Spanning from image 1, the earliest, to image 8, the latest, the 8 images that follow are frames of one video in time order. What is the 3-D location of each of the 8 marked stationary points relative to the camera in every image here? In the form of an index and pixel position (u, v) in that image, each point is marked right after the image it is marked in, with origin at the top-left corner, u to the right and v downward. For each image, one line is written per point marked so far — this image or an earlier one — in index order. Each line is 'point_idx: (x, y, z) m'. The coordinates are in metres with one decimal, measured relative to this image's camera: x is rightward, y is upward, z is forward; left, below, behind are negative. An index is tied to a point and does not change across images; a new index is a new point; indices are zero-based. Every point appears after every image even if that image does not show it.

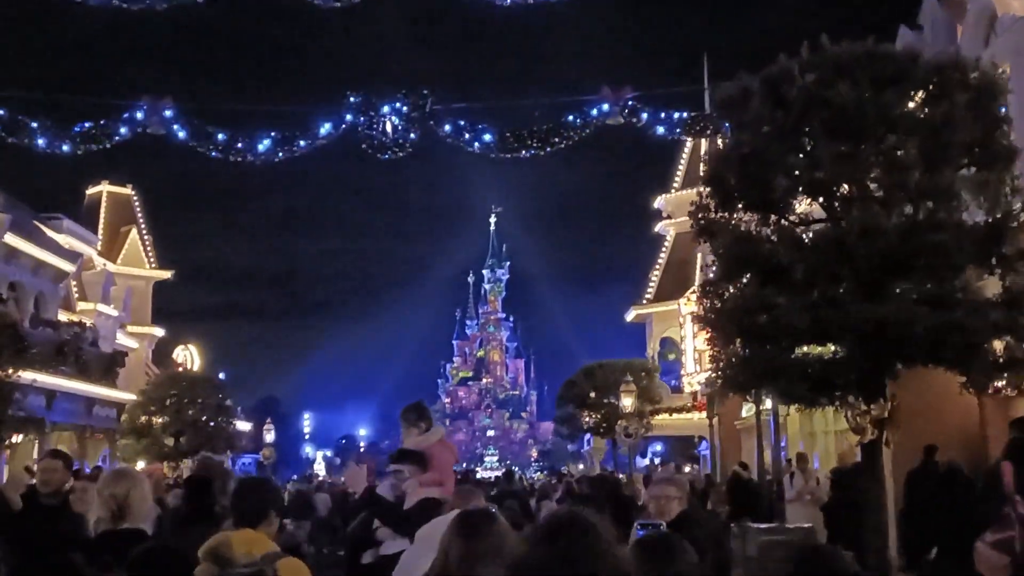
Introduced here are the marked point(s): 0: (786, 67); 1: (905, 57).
0: (+3.0, +2.4, +11.3) m
1: (+4.2, +2.5, +10.9) m
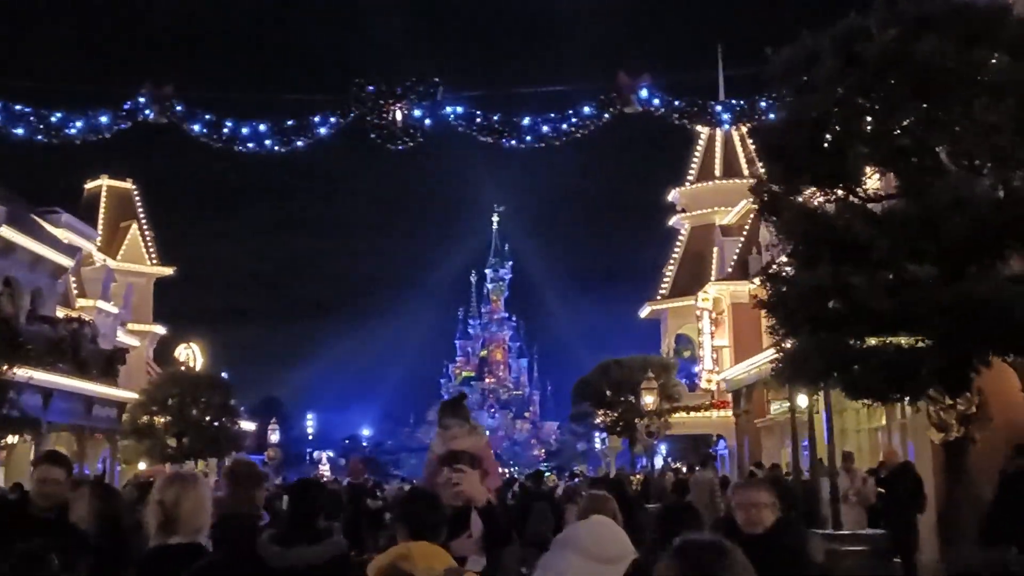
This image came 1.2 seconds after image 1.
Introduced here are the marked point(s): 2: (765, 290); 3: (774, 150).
0: (+3.4, +2.6, +10.2) m
1: (+4.6, +2.6, +9.8) m
2: (+3.0, 0.0, +10.9) m
3: (+2.8, +1.4, +10.9) m
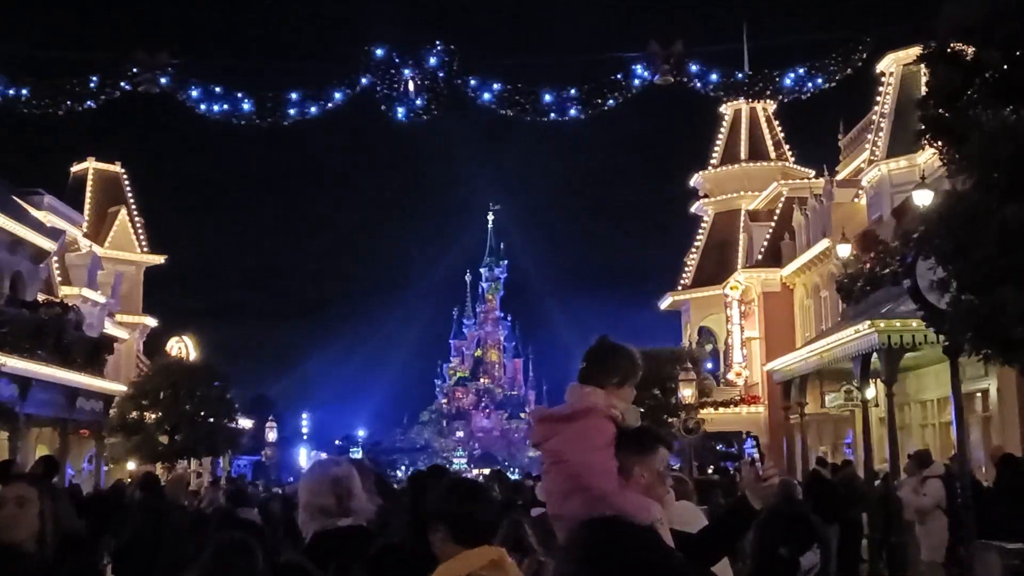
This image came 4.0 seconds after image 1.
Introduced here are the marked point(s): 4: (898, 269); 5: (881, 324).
0: (+4.2, +3.1, +7.9) m
1: (+5.3, +3.1, +7.5) m
2: (+3.7, +0.5, +8.6) m
3: (+3.6, +1.9, +8.6) m
4: (+6.9, +0.3, +18.5) m
5: (+6.0, -0.6, +16.8) m
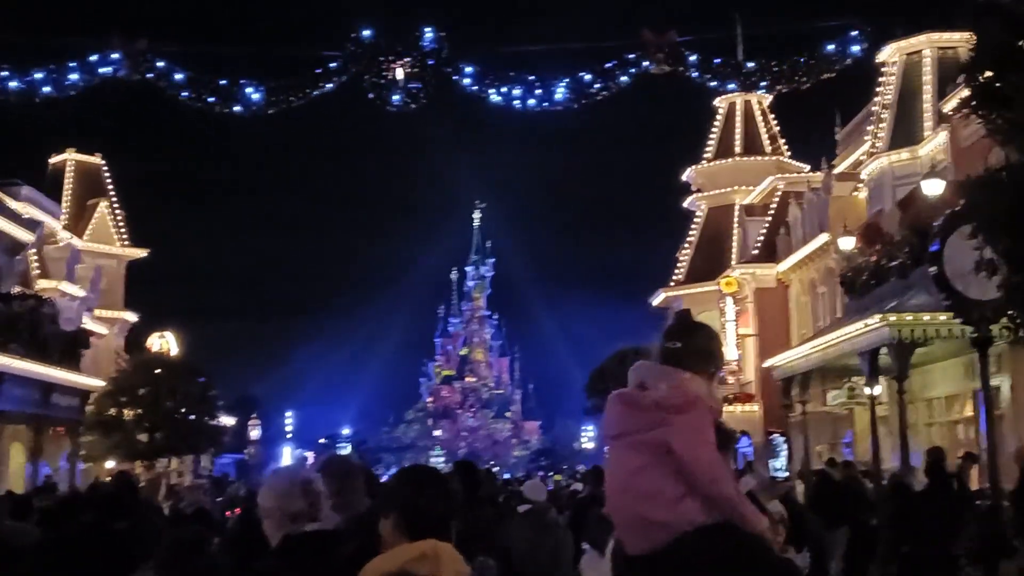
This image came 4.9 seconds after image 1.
0: (+4.3, +3.2, +7.2) m
1: (+5.4, +3.2, +6.8) m
2: (+3.8, +0.6, +7.9) m
3: (+3.7, +2.0, +7.9) m
4: (+6.8, +0.5, +17.9) m
5: (+6.0, -0.5, +16.1) m
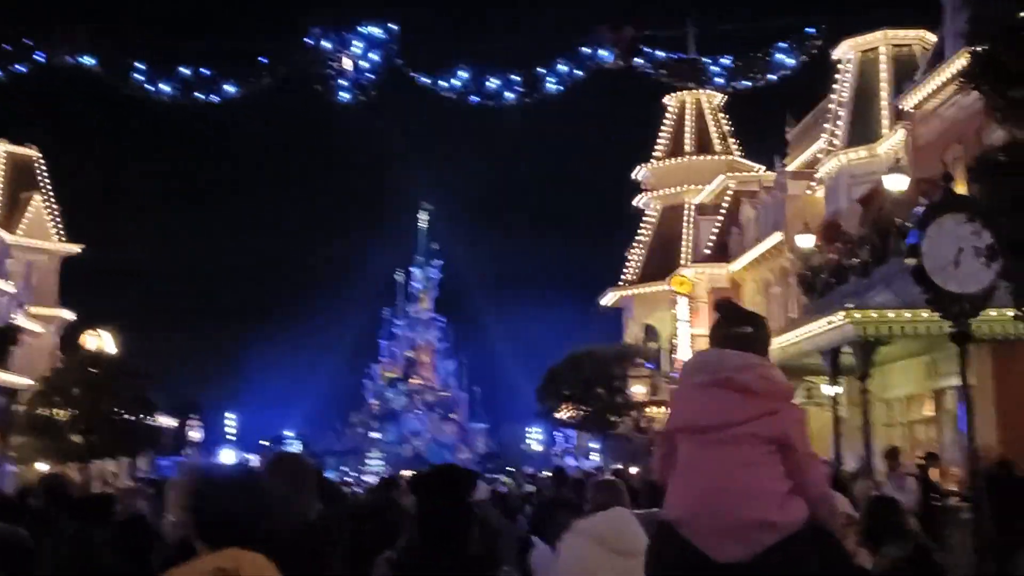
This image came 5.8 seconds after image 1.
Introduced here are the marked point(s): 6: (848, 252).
0: (+4.1, +3.3, +6.8) m
1: (+5.3, +3.3, +6.5) m
2: (+3.5, +0.7, +7.5) m
3: (+3.4, +2.1, +7.5) m
4: (+6.1, +0.5, +17.6) m
5: (+5.3, -0.4, +15.8) m
6: (+6.1, +0.7, +18.8) m
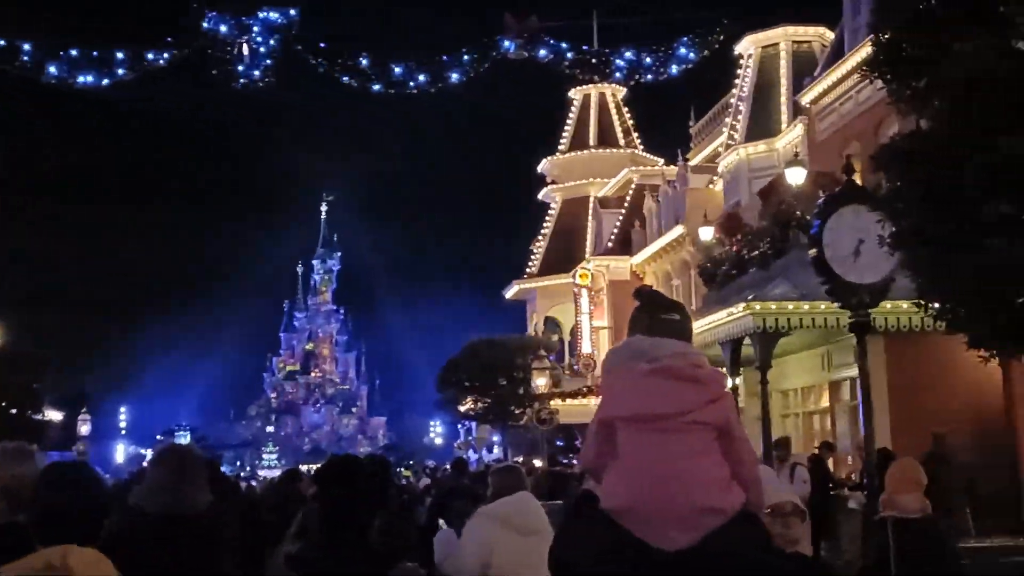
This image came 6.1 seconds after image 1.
0: (+3.5, +3.3, +6.8) m
1: (+4.7, +3.4, +6.6) m
2: (+2.9, +0.8, +7.5) m
3: (+2.7, +2.2, +7.5) m
4: (+4.4, +0.6, +17.8) m
5: (+3.8, -0.3, +15.9) m
6: (+4.3, +0.8, +19.0) m
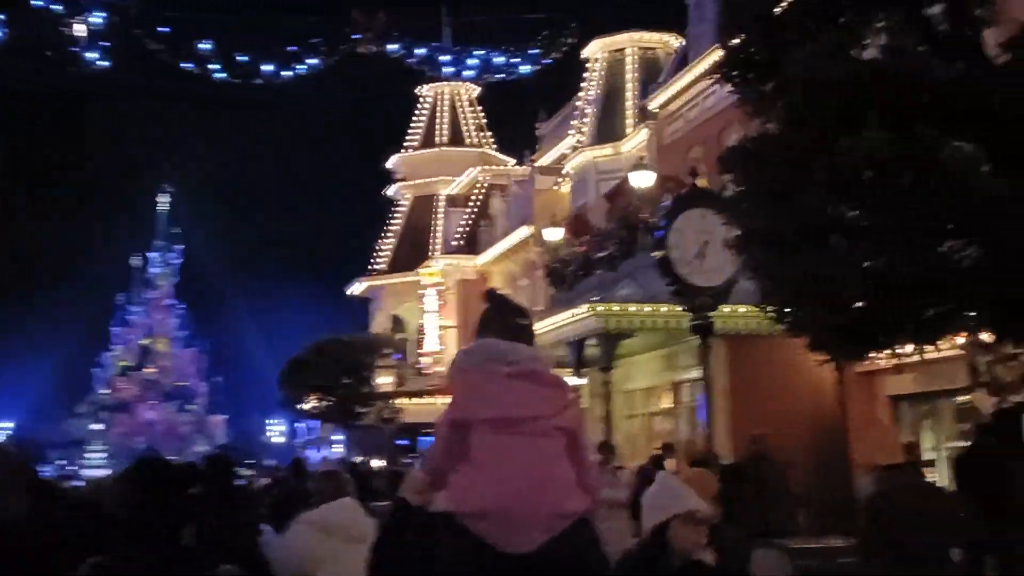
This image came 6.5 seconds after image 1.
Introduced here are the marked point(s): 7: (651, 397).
0: (+2.5, +3.3, +6.9) m
1: (+3.7, +3.3, +6.9) m
2: (+1.7, +0.7, +7.5) m
3: (+1.7, +2.2, +7.5) m
4: (+1.8, +0.6, +17.9) m
5: (+1.4, -0.3, +16.0) m
6: (+1.5, +0.8, +19.1) m
7: (+2.6, -2.1, +19.6) m
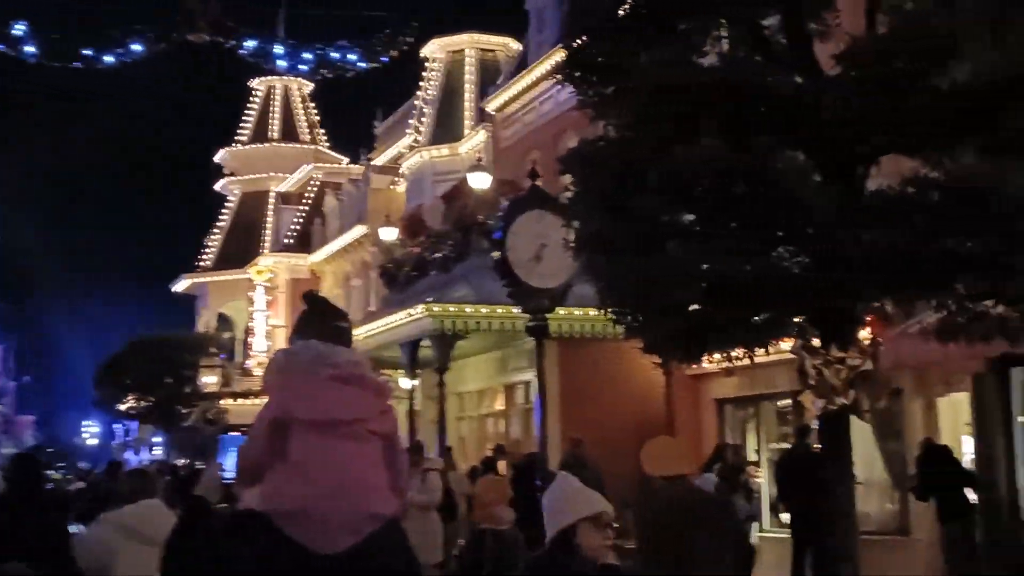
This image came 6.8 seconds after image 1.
0: (+1.5, +3.3, +7.1) m
1: (+2.7, +3.2, +7.3) m
2: (+0.6, +0.7, +7.5) m
3: (+0.5, +2.1, +7.5) m
4: (-1.1, +0.6, +17.8) m
5: (-1.1, -0.3, +15.8) m
6: (-1.5, +0.8, +18.9) m
7: (-0.5, -2.1, +19.5) m
